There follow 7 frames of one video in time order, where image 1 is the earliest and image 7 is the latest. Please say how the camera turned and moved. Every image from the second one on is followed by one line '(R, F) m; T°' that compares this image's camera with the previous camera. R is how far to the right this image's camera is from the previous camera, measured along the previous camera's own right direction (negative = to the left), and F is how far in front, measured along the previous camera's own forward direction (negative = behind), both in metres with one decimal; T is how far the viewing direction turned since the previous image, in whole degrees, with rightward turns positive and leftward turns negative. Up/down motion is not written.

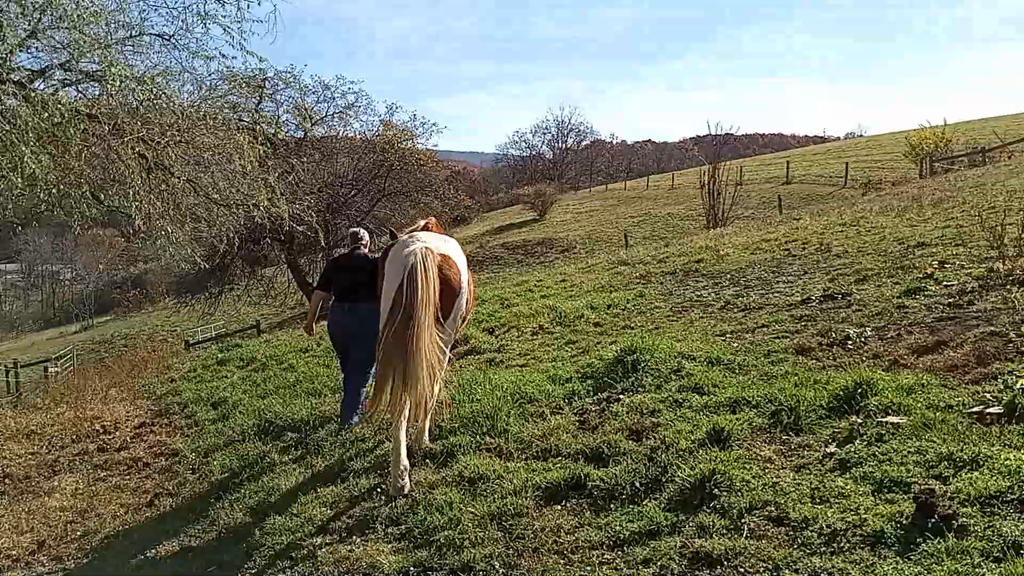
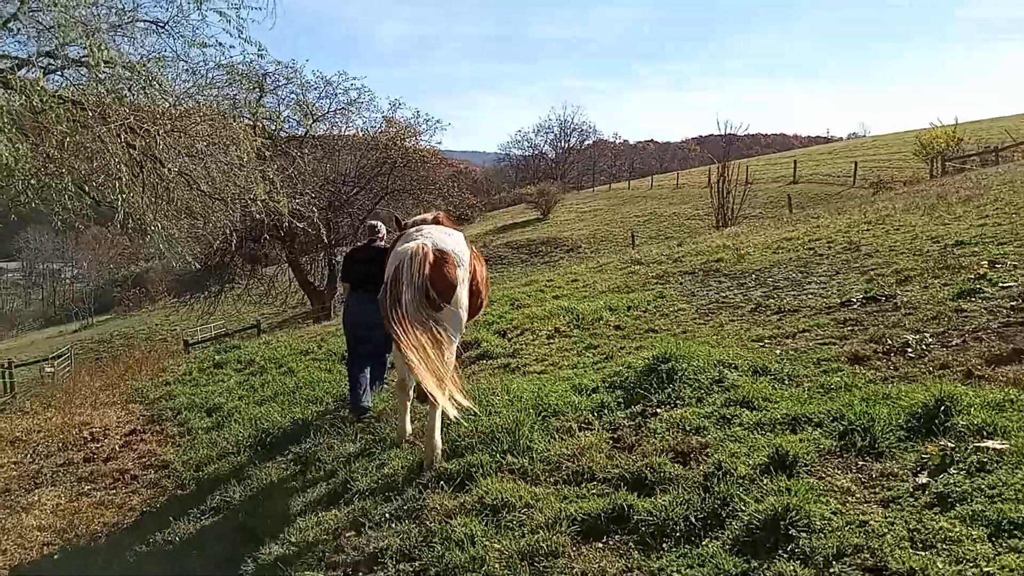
(-0.1, +0.5) m; 0°
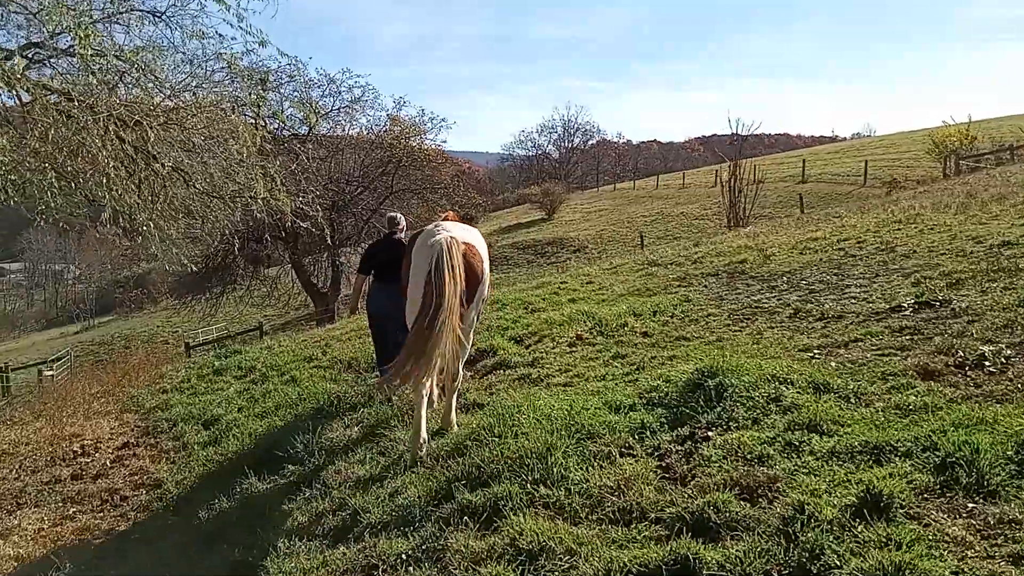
(-0.1, +0.5) m; 0°
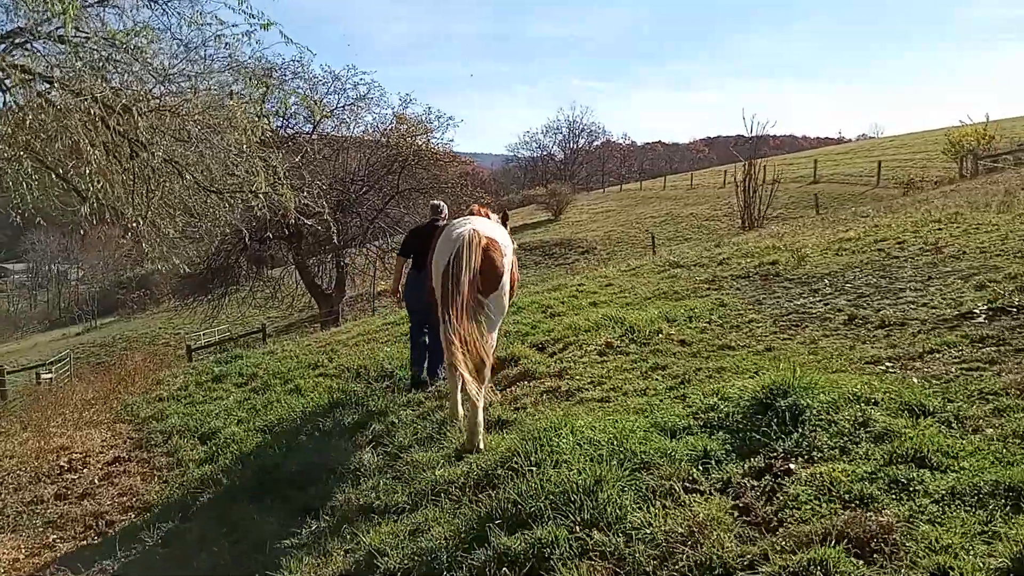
(-0.2, +0.6) m; 0°
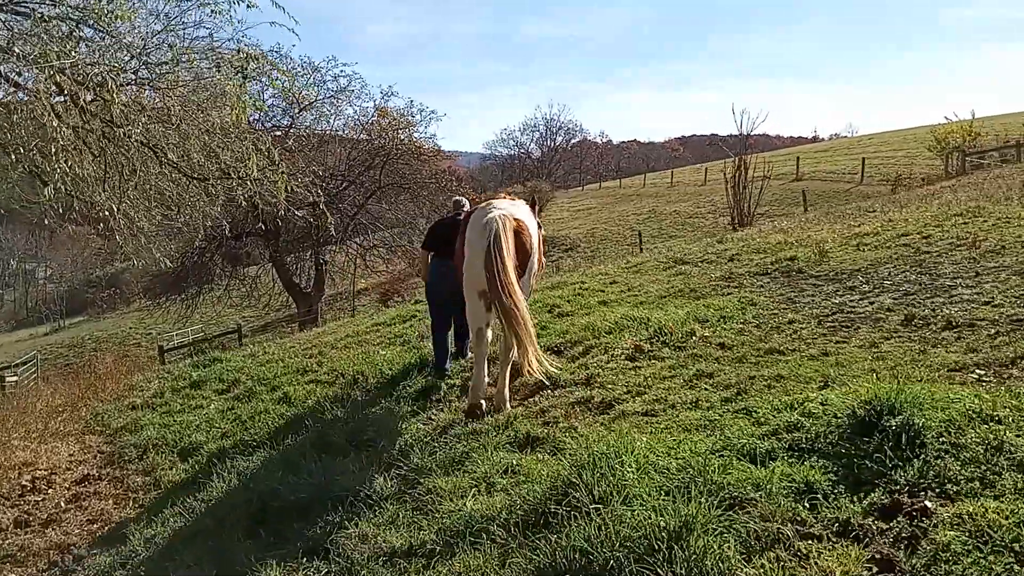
(-0.3, +0.7) m; +2°
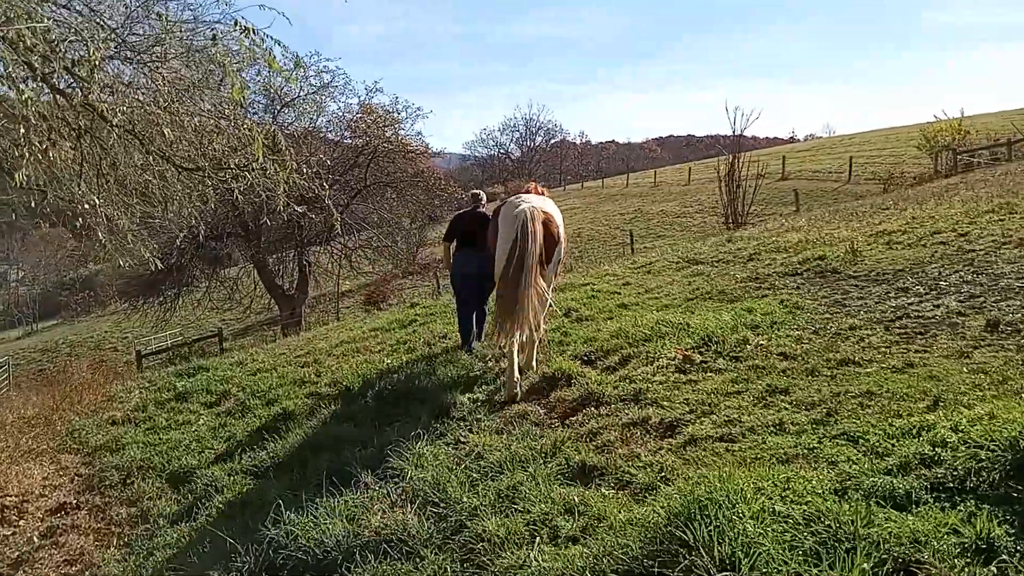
(-0.3, +0.7) m; +1°
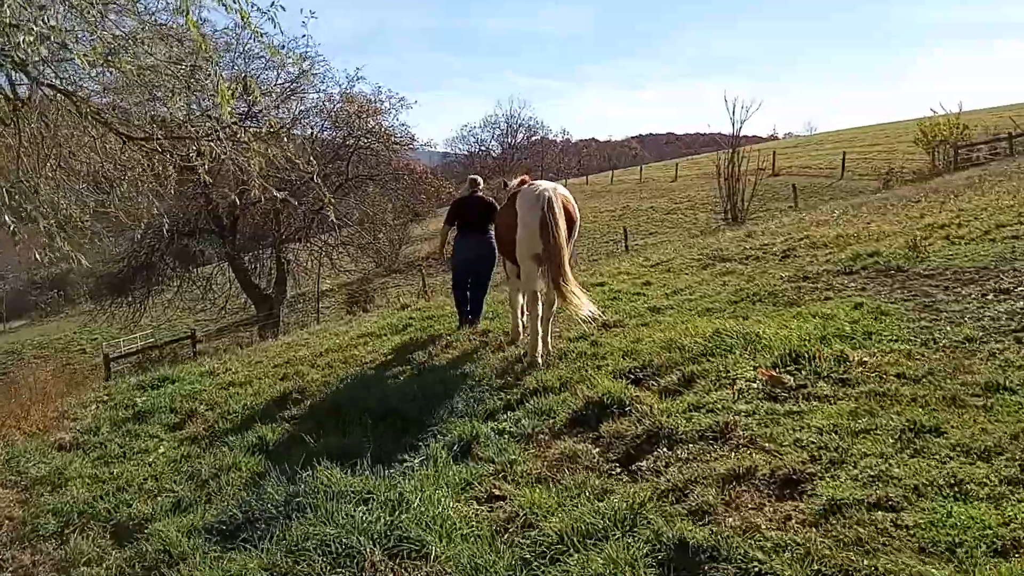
(-0.3, +1.2) m; +1°
